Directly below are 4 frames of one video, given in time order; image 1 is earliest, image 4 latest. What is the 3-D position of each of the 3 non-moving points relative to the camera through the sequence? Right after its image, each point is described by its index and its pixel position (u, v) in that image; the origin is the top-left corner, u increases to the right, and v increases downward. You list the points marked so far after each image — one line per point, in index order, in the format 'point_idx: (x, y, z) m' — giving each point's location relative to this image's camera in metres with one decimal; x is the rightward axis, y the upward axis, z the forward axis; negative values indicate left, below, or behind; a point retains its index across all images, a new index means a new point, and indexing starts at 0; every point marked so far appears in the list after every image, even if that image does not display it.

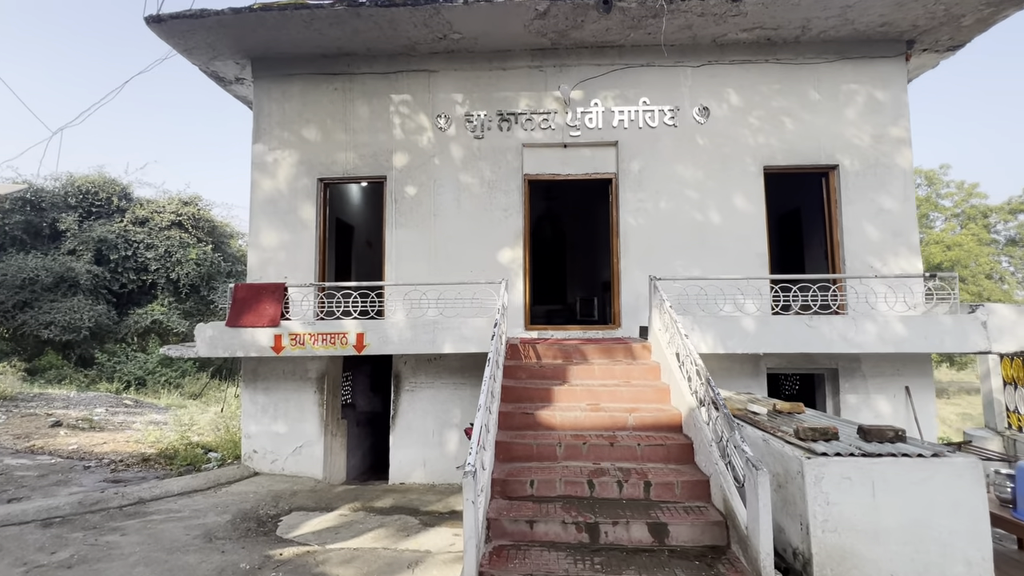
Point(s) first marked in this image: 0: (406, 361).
0: (-1.6, -1.1, +7.0) m
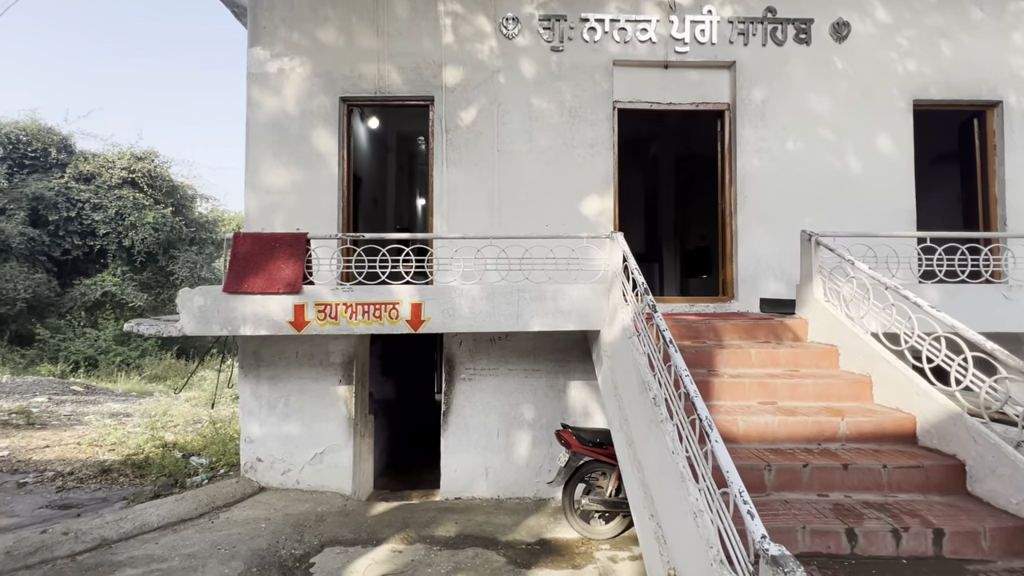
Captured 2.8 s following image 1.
0: (-0.6, -0.6, +5.3) m
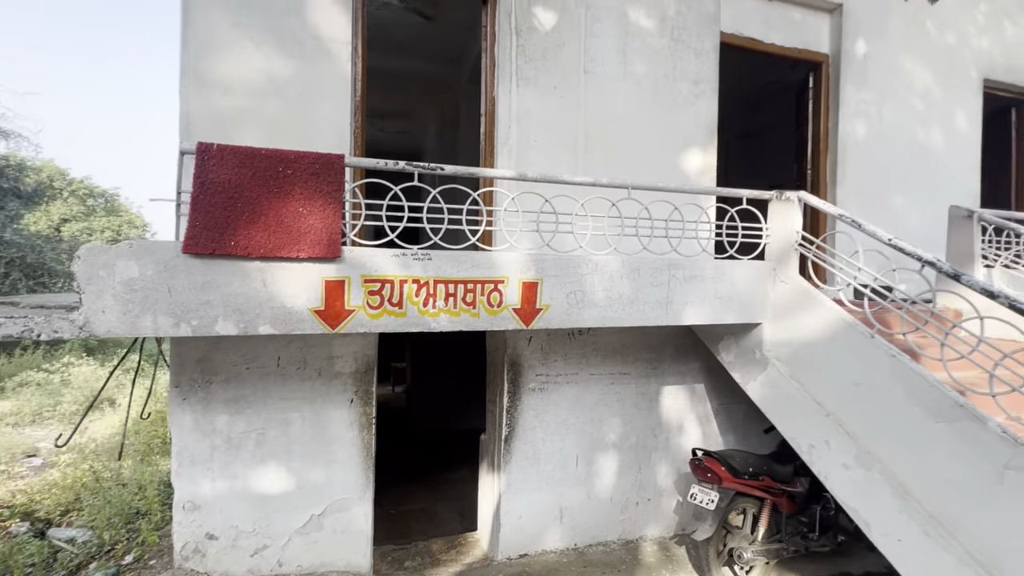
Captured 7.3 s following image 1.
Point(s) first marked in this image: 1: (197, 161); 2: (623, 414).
0: (+0.2, -0.4, +3.8) m
1: (-1.6, +0.6, +2.4) m
2: (+1.0, -1.1, +4.0) m
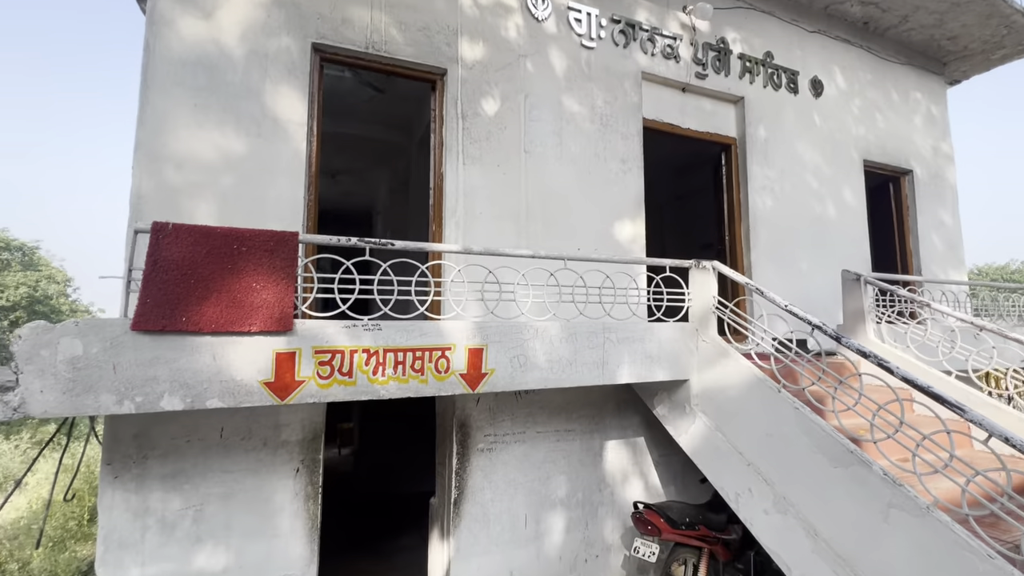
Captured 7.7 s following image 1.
0: (-0.3, -0.9, +3.9) m
1: (-1.9, +0.3, +2.5) m
2: (+0.5, -1.6, +4.2) m
